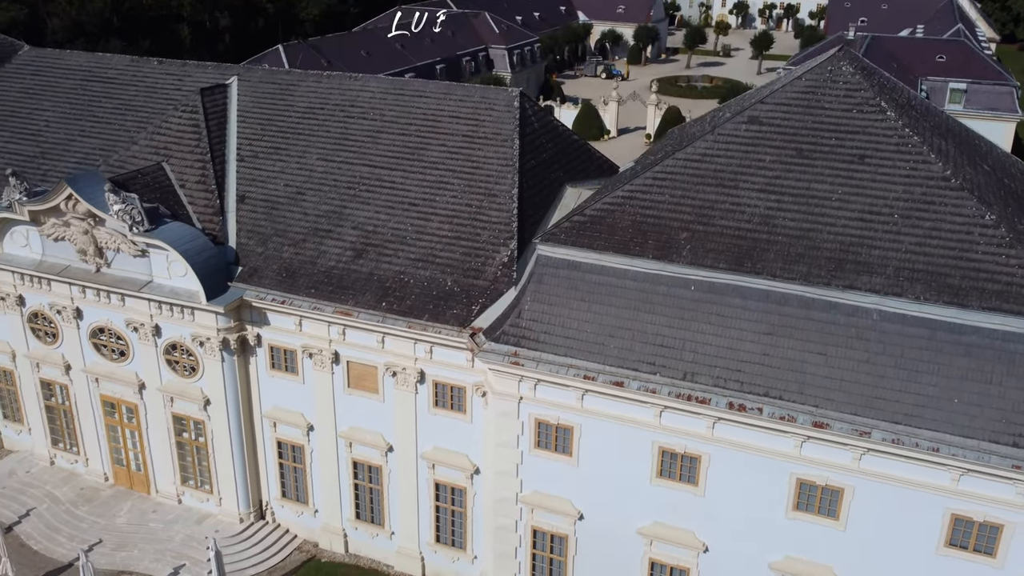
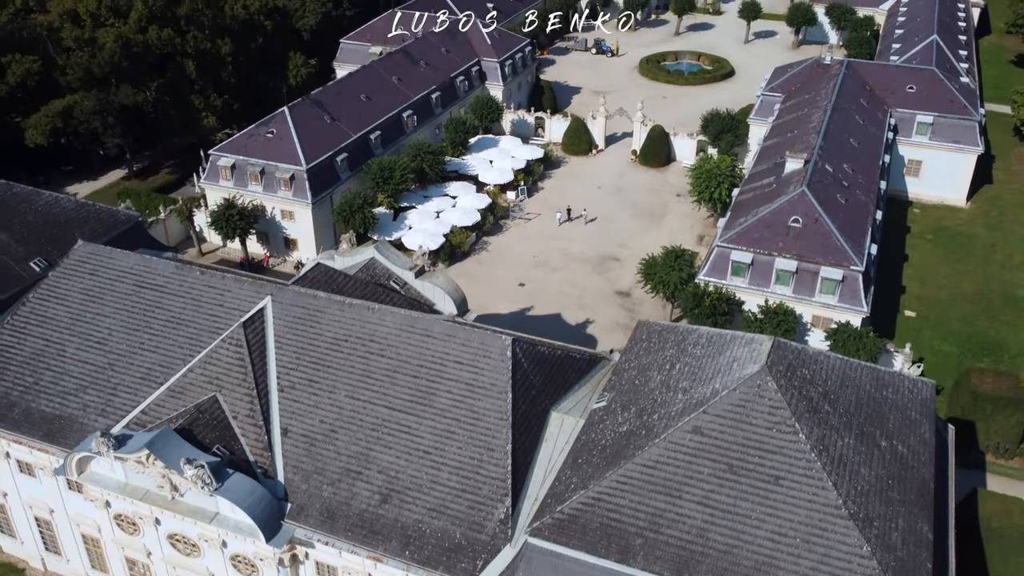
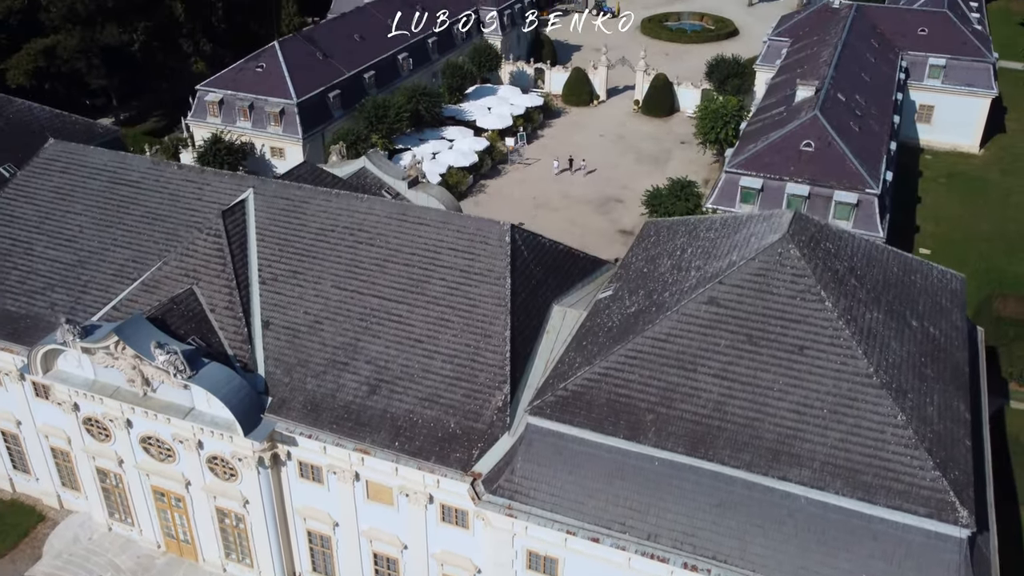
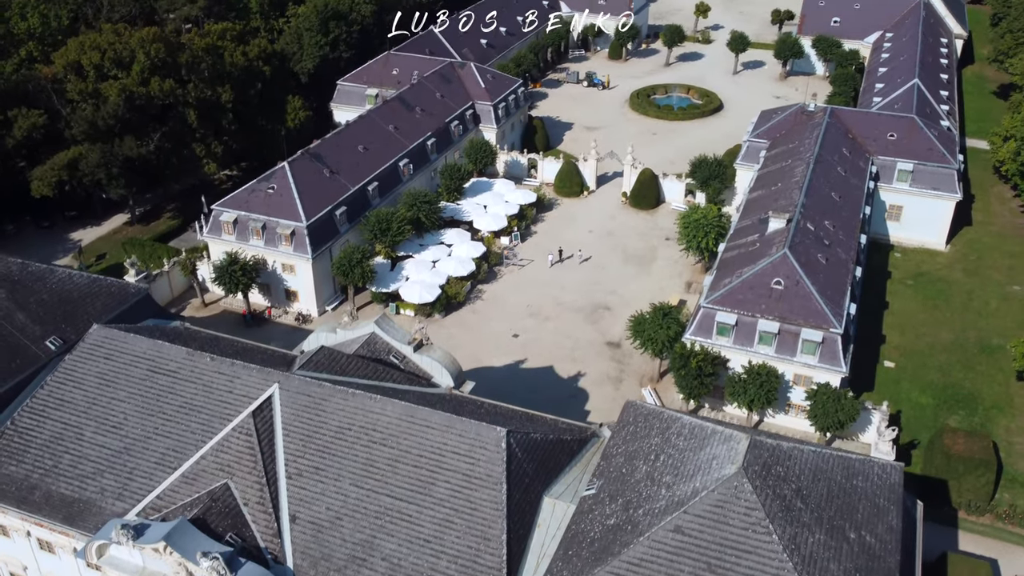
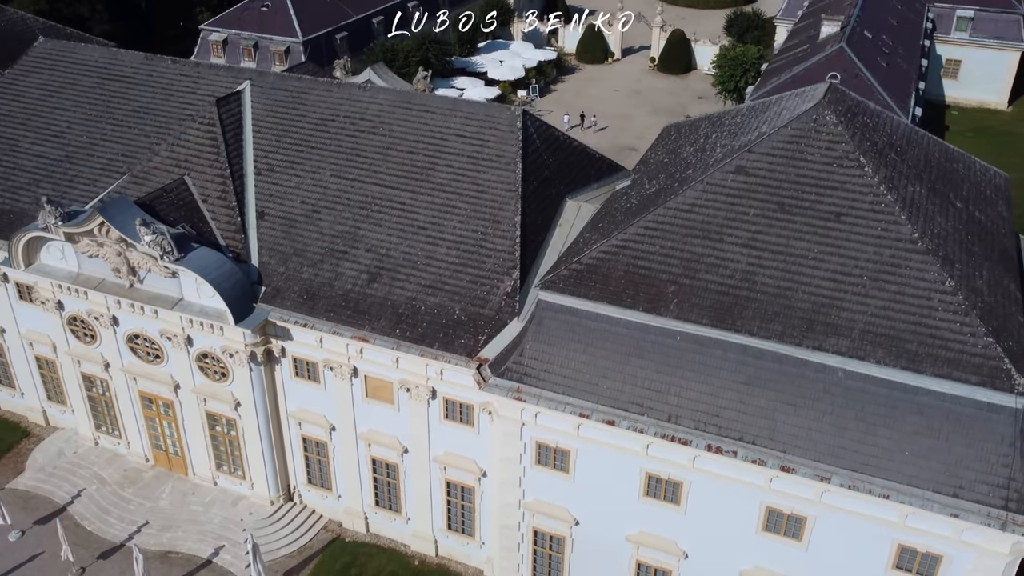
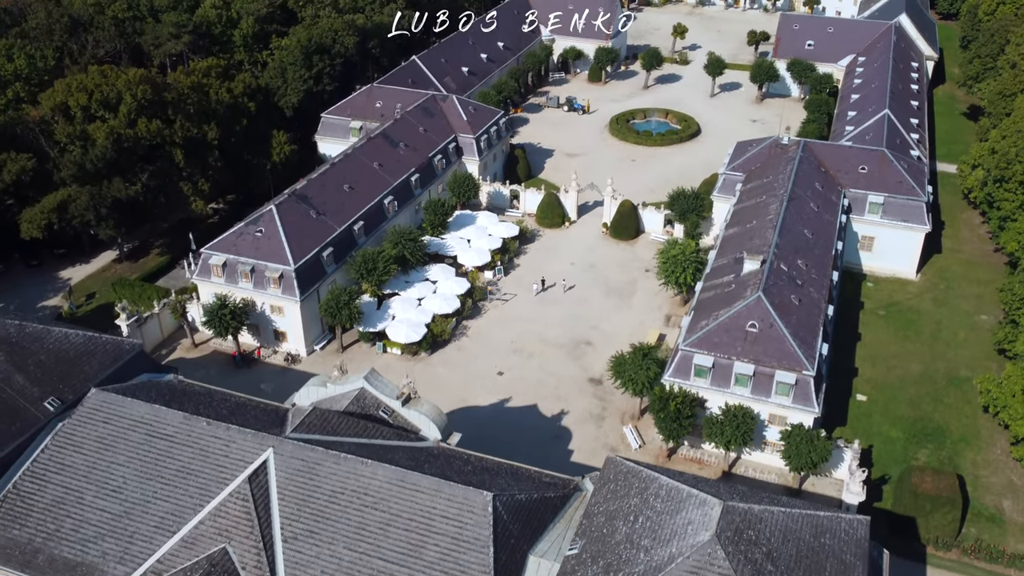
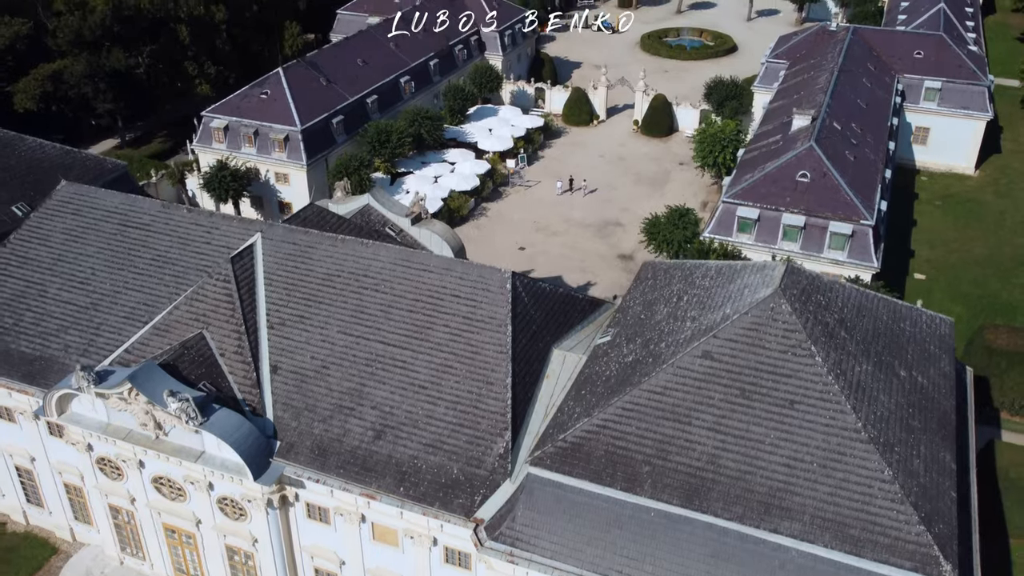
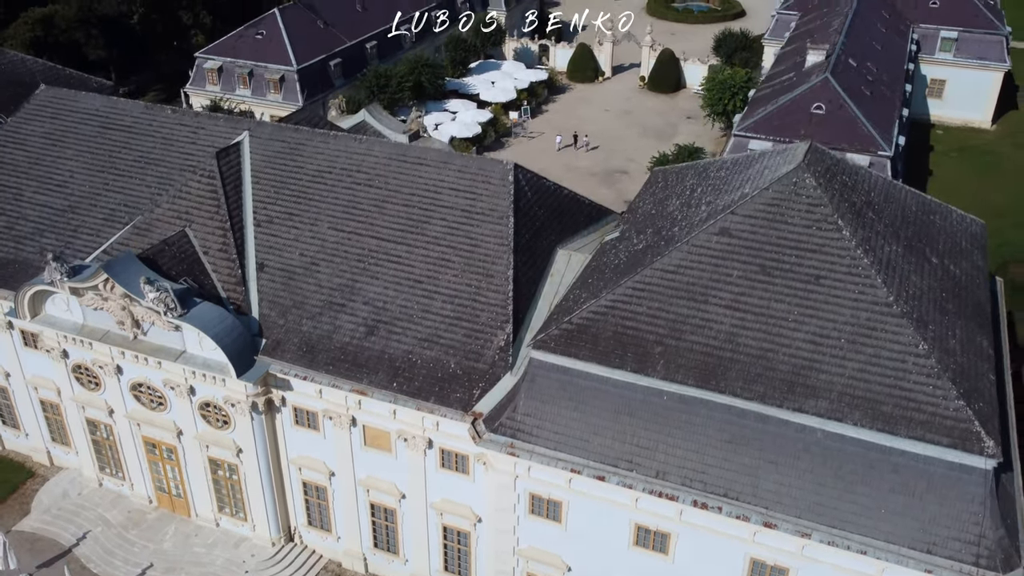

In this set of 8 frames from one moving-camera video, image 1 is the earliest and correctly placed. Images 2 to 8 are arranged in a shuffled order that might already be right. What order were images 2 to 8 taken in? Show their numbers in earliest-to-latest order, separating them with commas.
5, 8, 3, 7, 2, 4, 6
